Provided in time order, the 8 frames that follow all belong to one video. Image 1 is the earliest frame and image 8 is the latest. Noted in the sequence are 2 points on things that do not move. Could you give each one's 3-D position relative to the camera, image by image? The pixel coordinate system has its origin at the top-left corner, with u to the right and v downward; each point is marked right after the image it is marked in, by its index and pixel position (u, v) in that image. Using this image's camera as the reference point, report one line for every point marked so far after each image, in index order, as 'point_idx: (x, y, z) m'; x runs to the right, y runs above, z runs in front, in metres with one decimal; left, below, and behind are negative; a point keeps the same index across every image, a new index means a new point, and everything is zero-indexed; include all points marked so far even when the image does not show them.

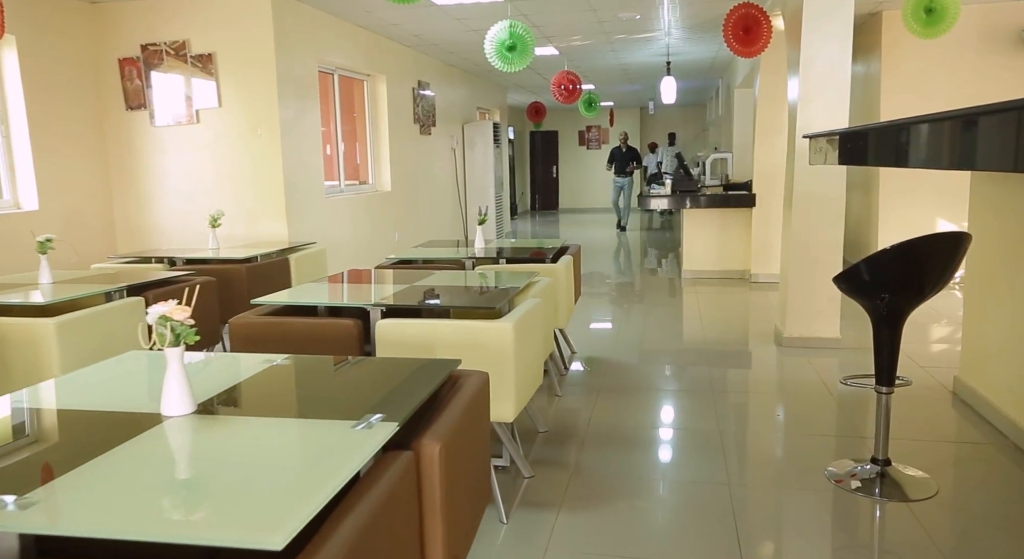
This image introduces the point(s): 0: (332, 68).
0: (-1.6, +1.9, +6.2) m
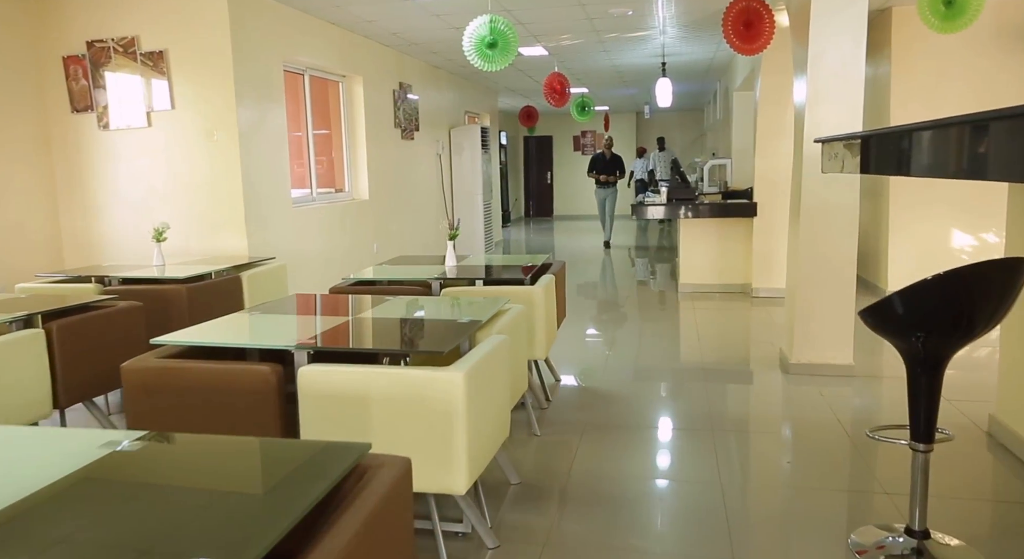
0: (-1.7, +1.8, +5.7) m
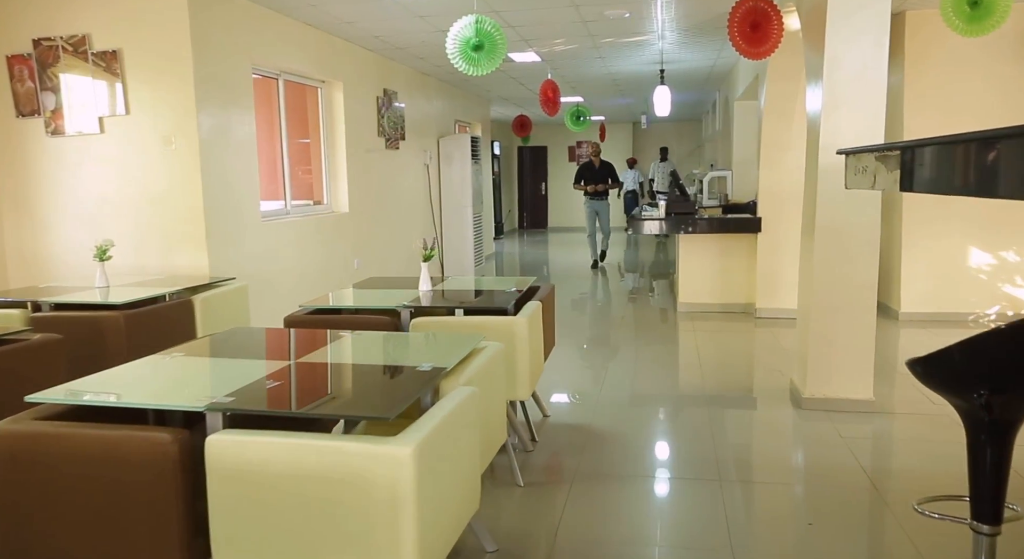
0: (-1.8, +1.6, +5.4) m
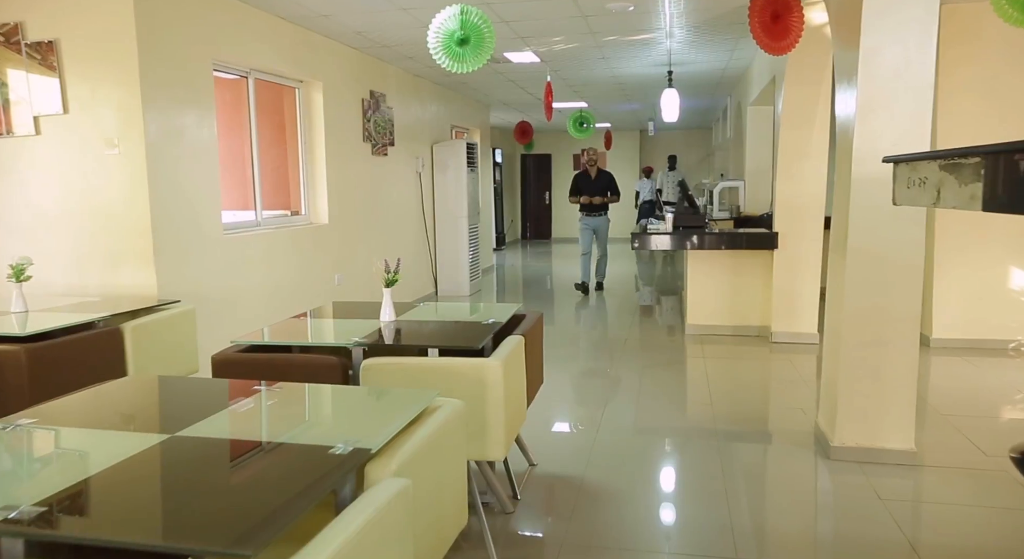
0: (-1.9, +1.5, +4.9) m
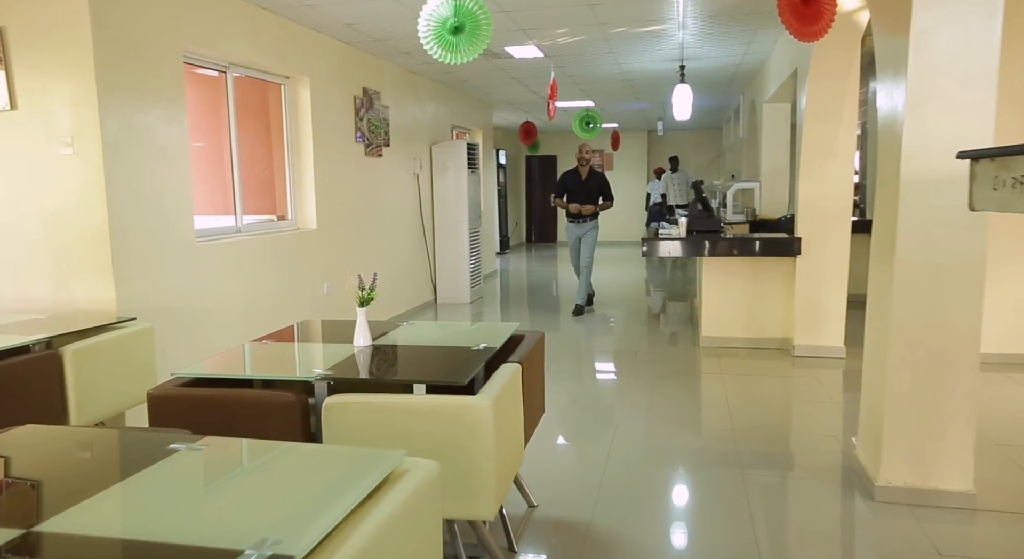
0: (-1.9, +1.4, +4.5) m
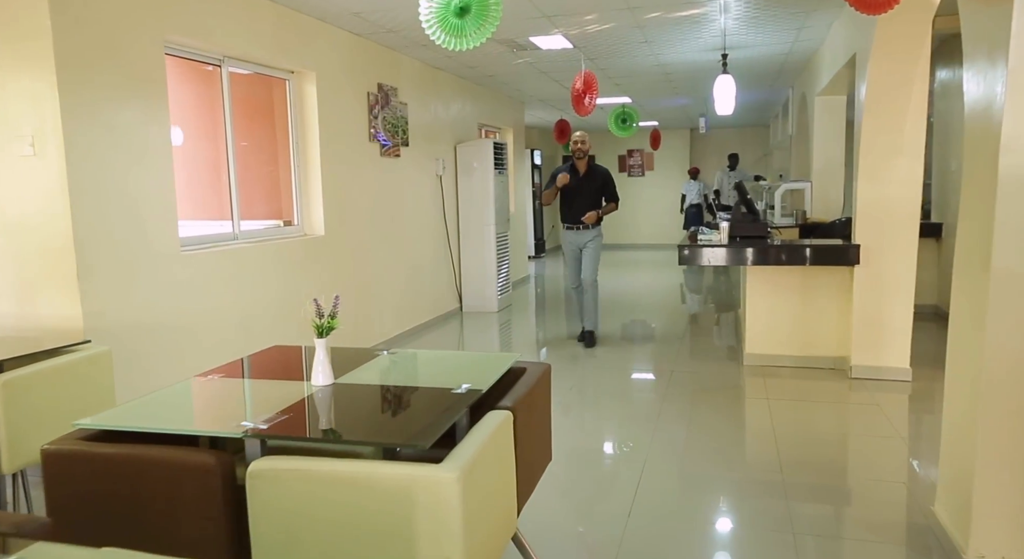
0: (-1.8, +1.3, +4.2) m
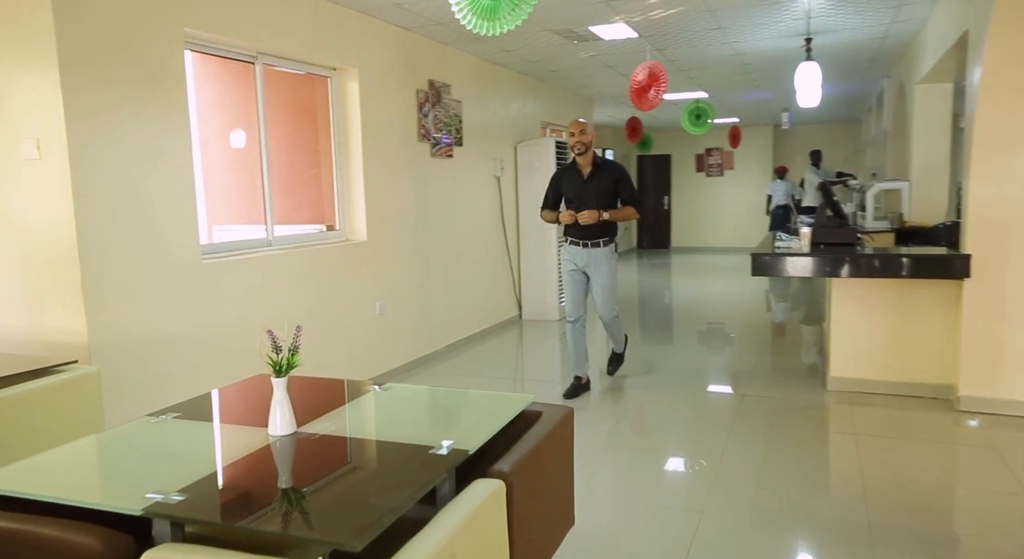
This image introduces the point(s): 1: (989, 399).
0: (-1.5, +1.3, +3.9) m
1: (+2.7, -0.7, +4.0) m
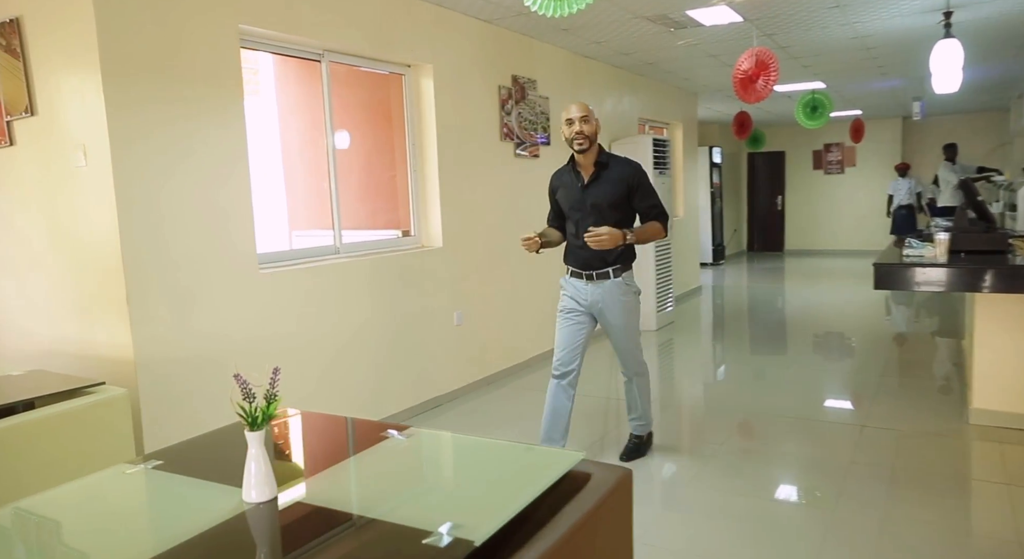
0: (-1.1, +1.2, +3.8) m
1: (+3.1, -0.8, +3.2) m
